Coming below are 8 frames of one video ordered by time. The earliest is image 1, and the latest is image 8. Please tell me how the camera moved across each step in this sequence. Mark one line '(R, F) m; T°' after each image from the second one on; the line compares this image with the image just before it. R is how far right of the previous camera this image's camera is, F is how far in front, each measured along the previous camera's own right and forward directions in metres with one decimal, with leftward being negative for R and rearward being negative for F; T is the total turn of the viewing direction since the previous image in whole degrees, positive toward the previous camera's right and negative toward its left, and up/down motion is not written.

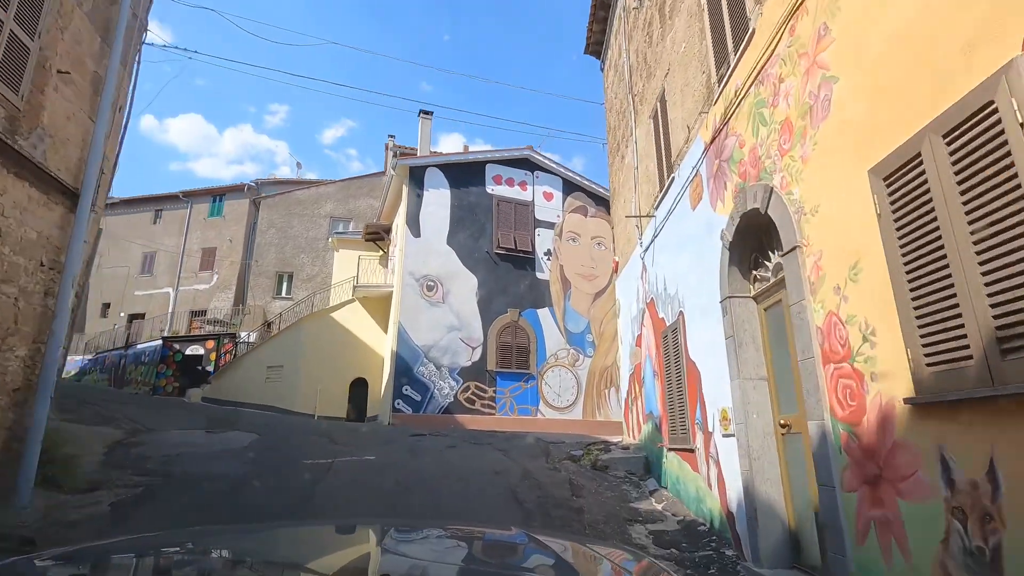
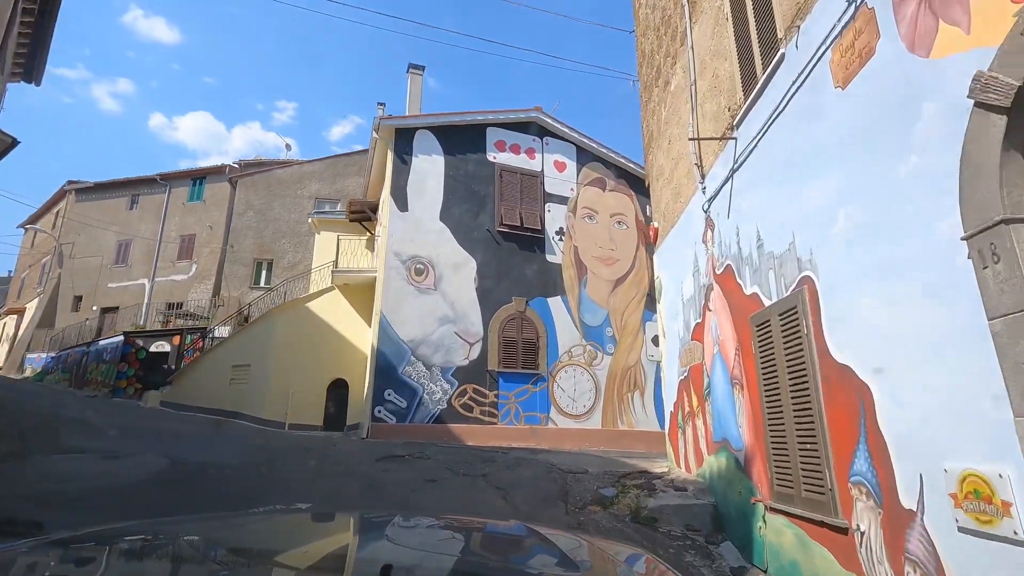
(+0.1, +2.8) m; -1°
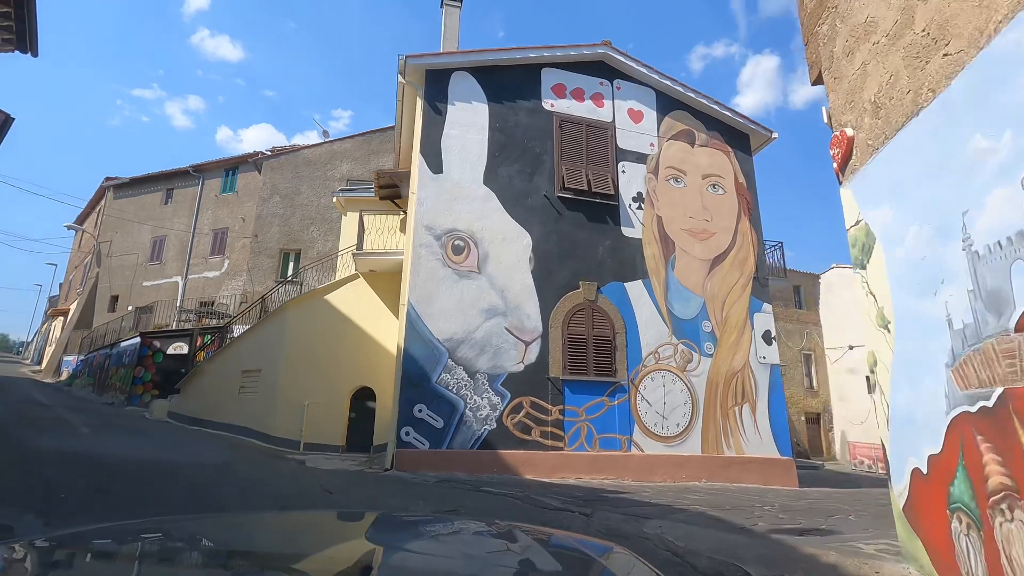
(-0.3, +3.3) m; -6°
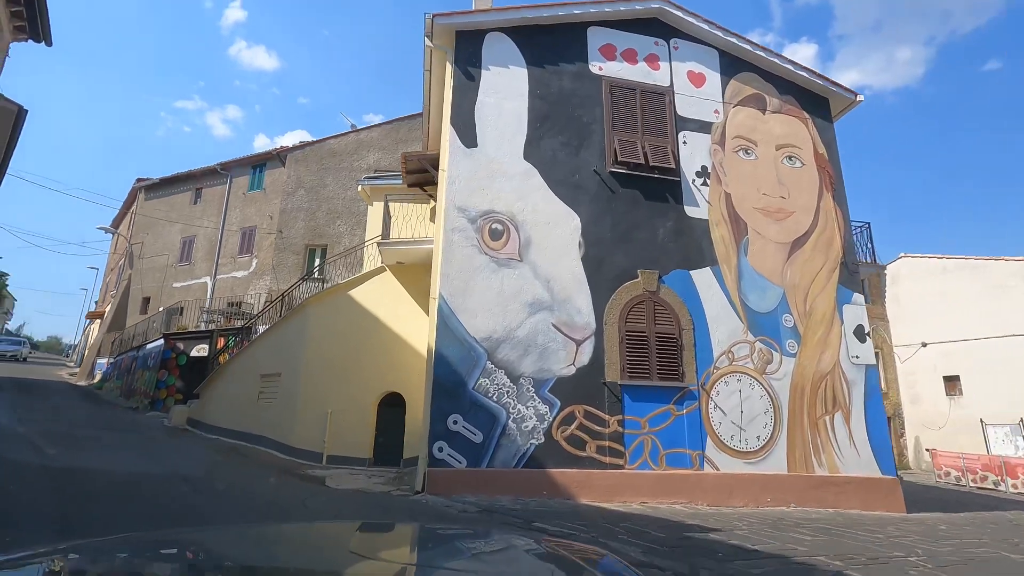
(-0.3, +1.5) m; -3°
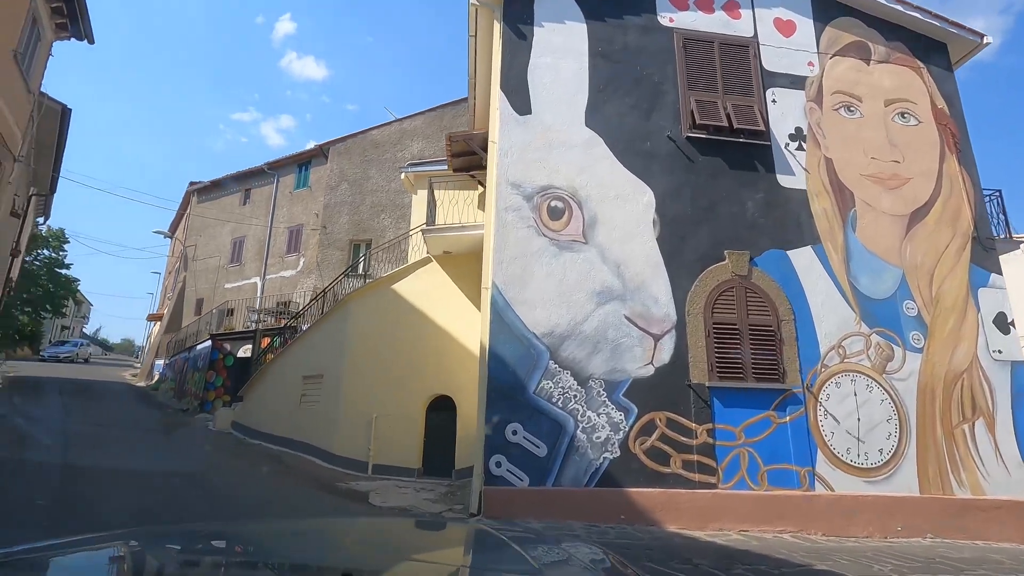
(-0.3, +1.2) m; -5°
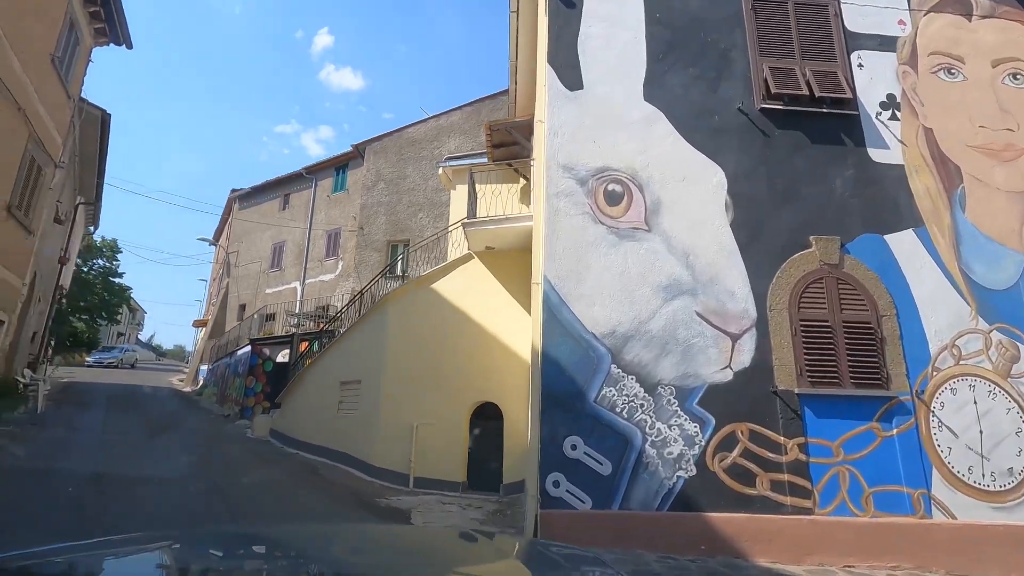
(-0.2, +0.8) m; -4°
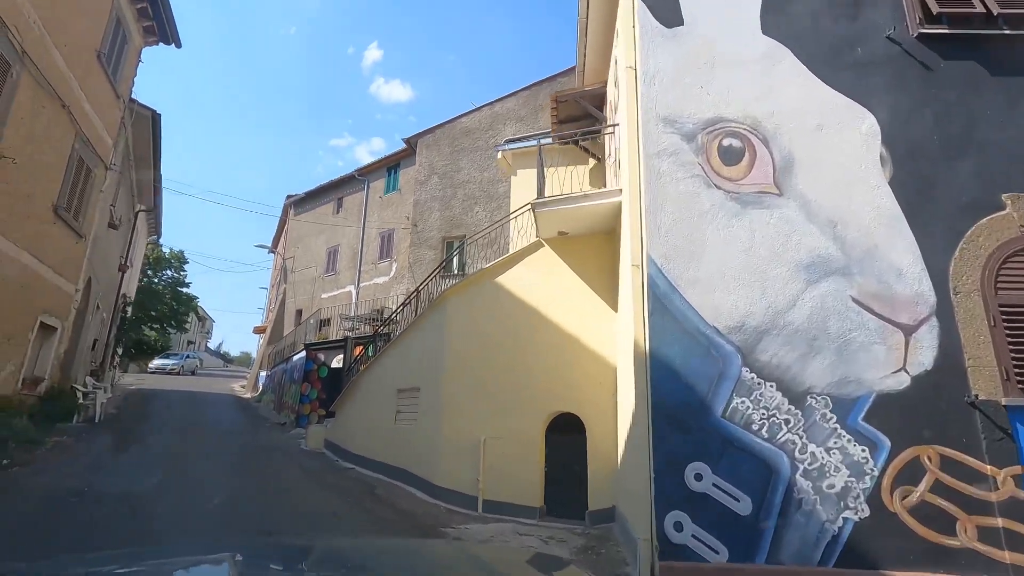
(-0.4, +1.3) m; -5°
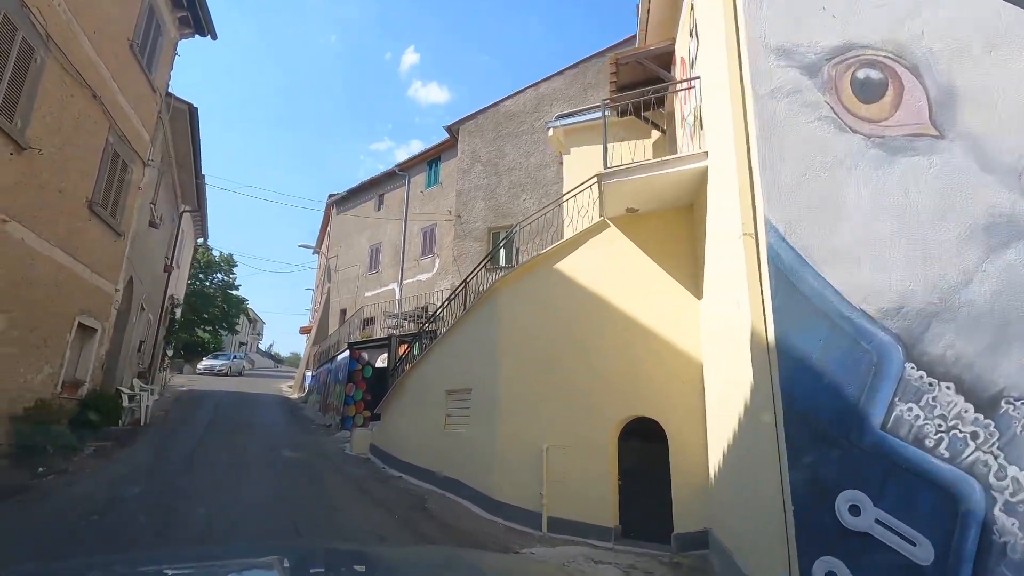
(-0.3, +1.0) m; -4°
